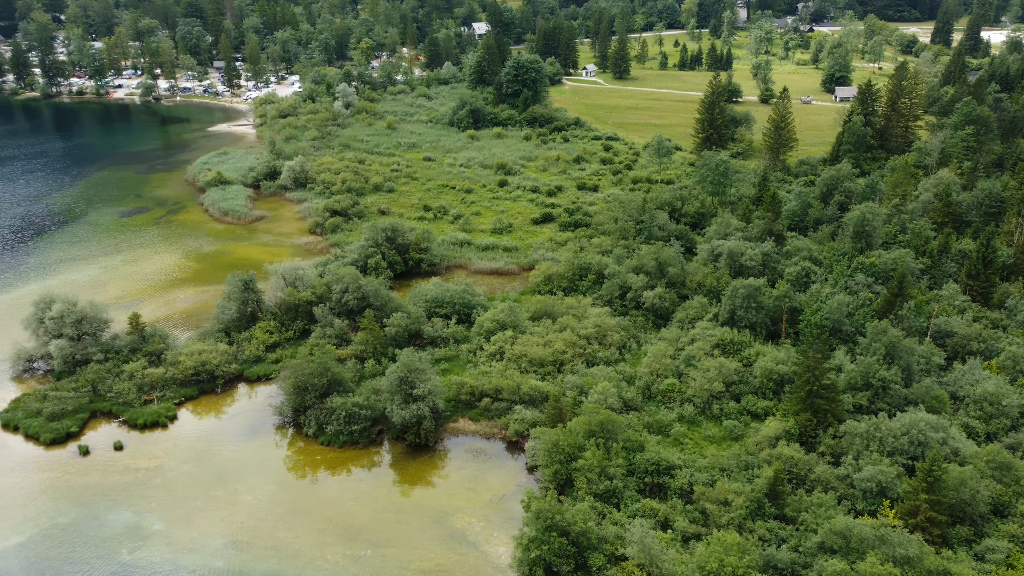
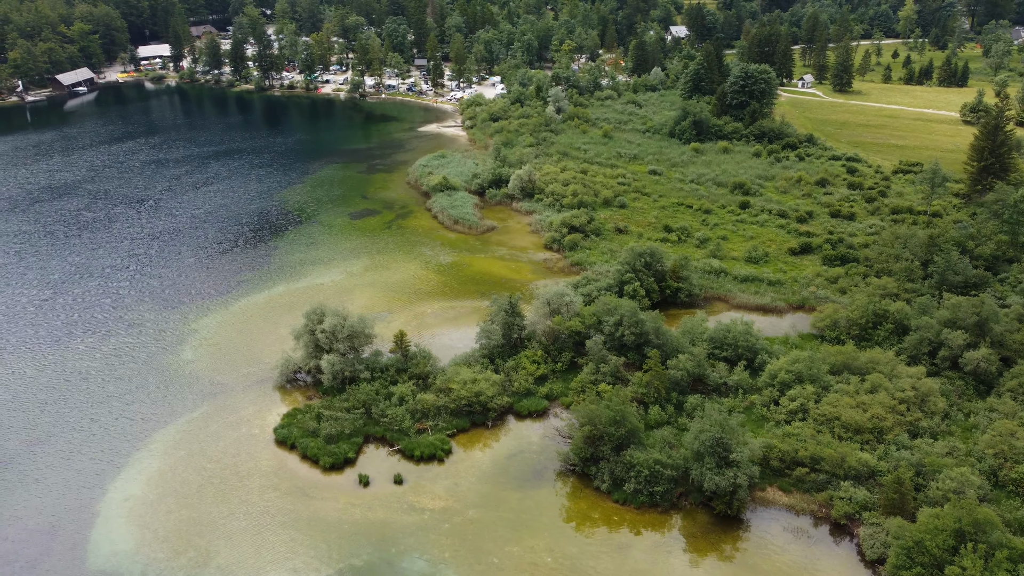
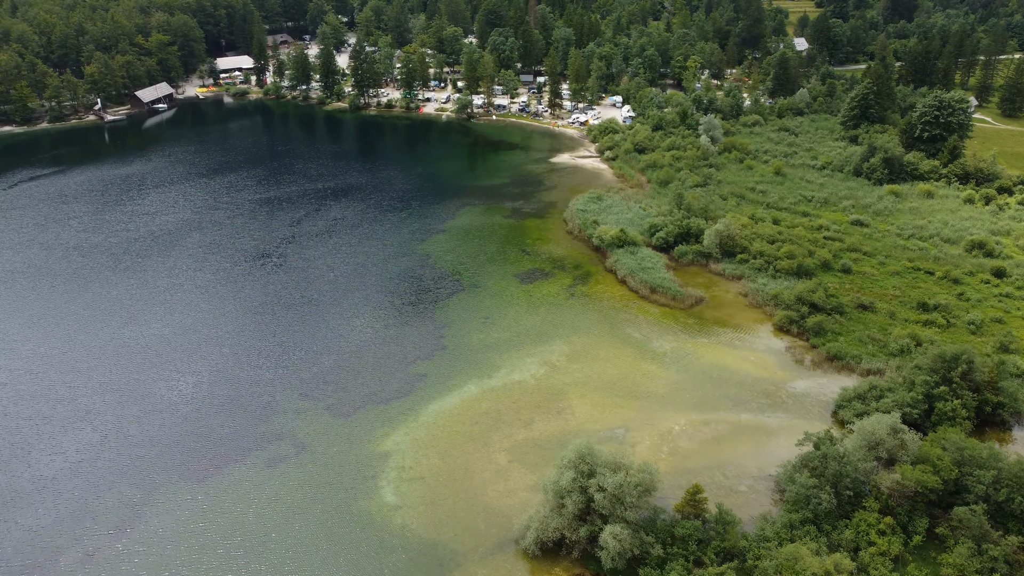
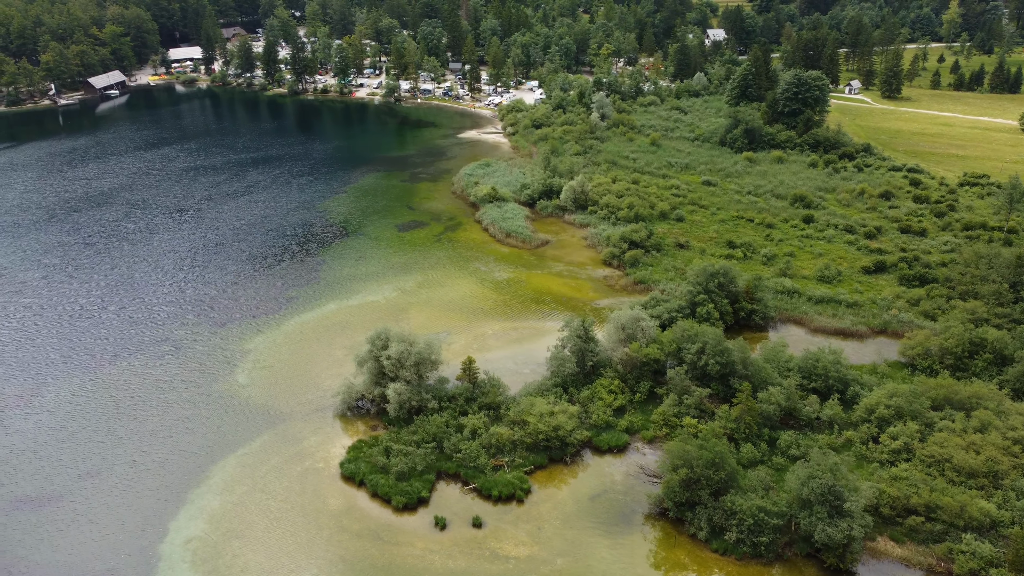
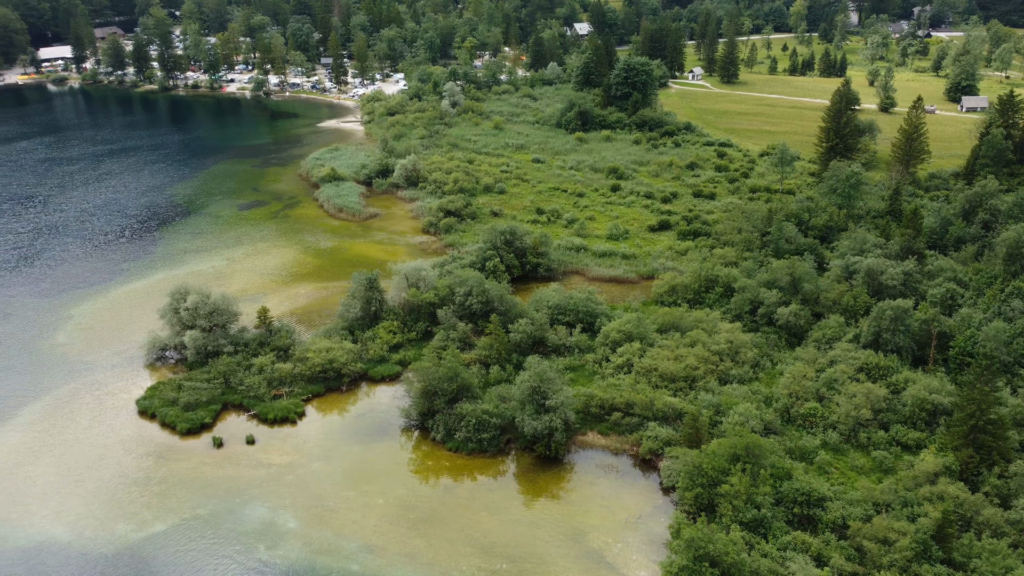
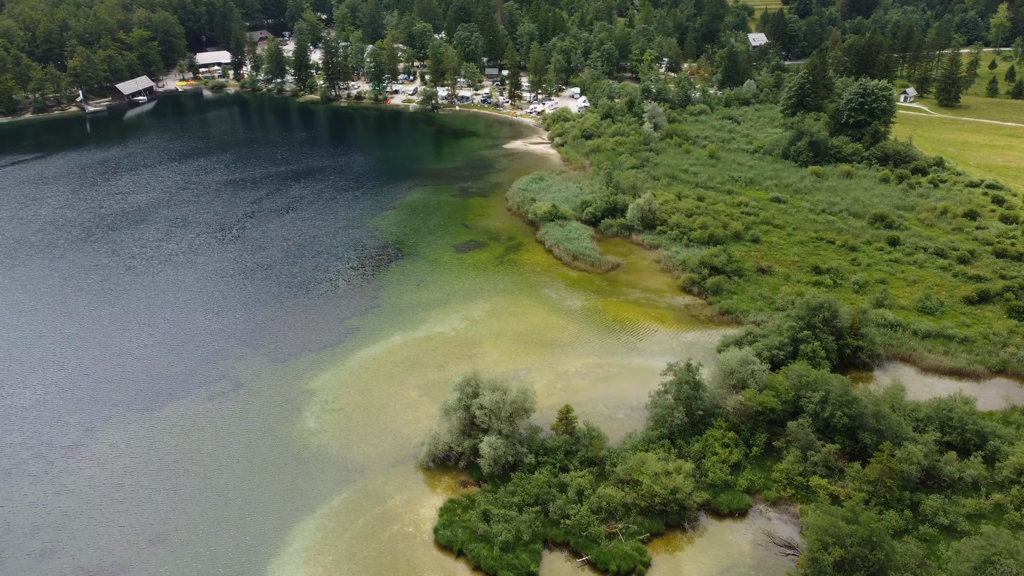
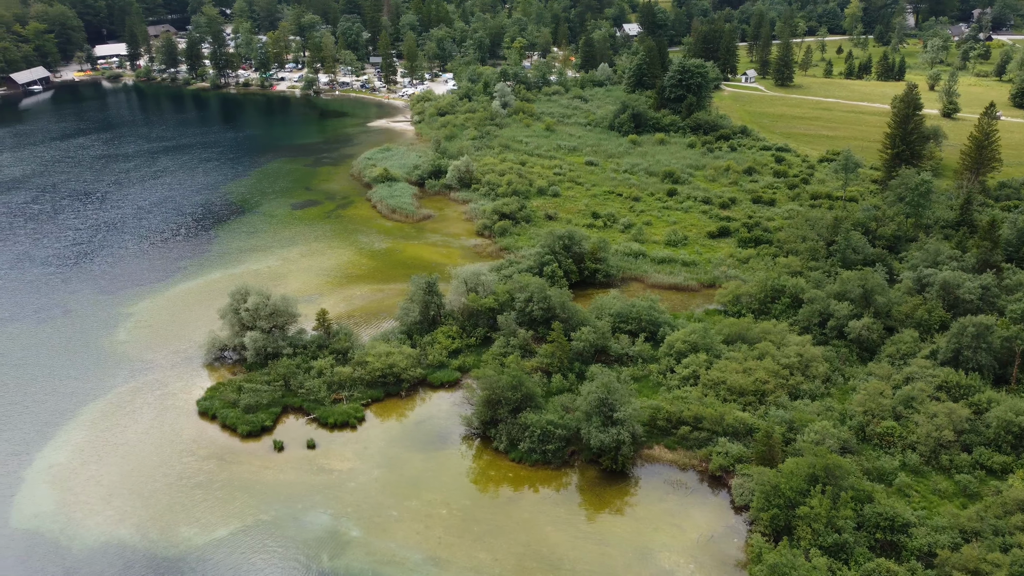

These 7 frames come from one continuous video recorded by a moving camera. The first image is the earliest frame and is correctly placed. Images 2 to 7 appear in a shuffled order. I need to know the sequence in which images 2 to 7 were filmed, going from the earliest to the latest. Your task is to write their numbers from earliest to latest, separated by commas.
5, 7, 2, 4, 6, 3
